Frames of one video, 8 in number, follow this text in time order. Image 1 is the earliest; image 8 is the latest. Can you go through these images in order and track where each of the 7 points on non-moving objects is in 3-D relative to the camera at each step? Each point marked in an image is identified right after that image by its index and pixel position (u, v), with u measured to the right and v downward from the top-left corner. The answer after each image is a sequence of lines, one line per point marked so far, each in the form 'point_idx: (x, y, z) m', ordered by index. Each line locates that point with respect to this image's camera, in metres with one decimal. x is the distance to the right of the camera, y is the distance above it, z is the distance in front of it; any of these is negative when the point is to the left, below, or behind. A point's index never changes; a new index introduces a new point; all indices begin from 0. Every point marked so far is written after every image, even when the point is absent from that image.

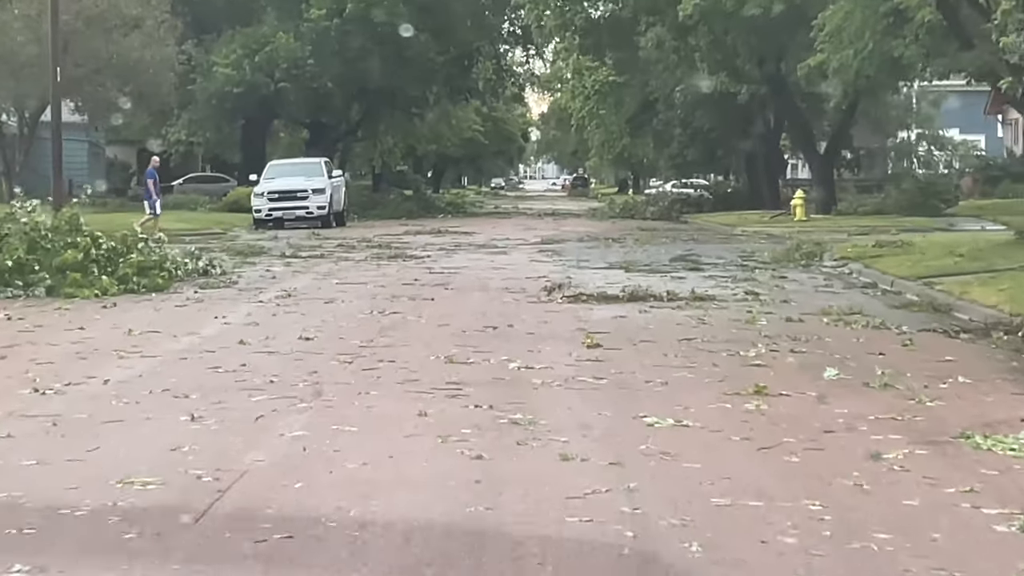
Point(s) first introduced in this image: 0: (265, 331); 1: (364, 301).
0: (-1.7, -0.3, +14.2) m
1: (-1.2, -0.1, +17.0) m
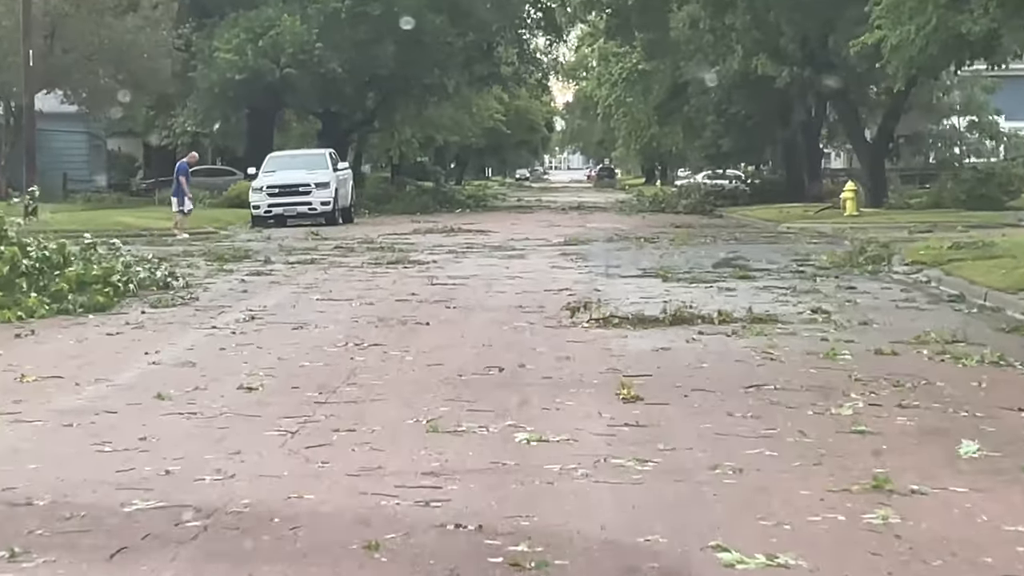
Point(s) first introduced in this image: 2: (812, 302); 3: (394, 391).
0: (-1.7, -0.5, +10.9) m
1: (-1.1, -0.3, +13.7) m
2: (+2.4, -0.1, +16.2) m
3: (-0.6, -0.5, +10.0) m
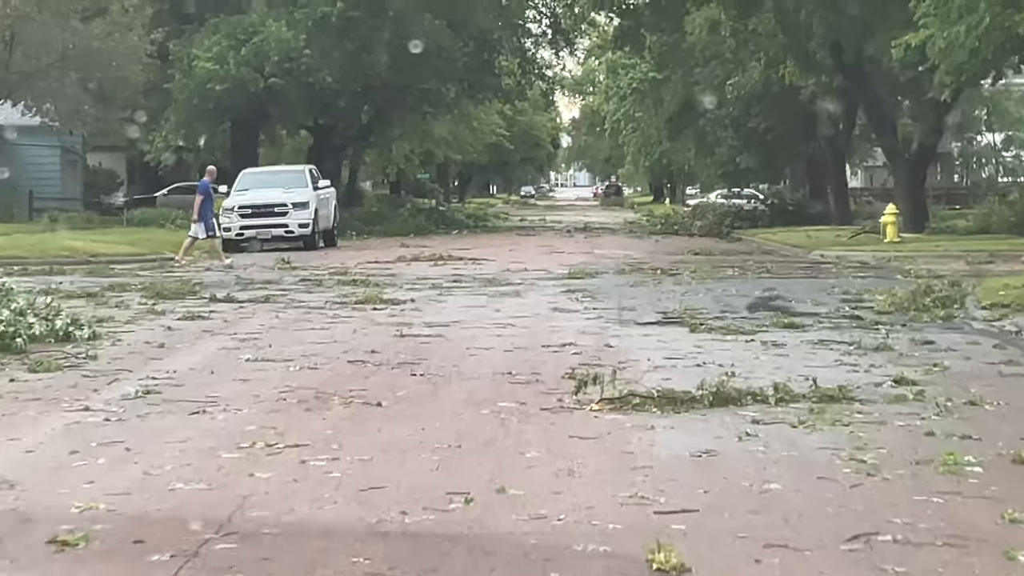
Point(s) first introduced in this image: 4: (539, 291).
0: (-1.8, -0.8, +7.2) m
1: (-1.2, -0.6, +10.0) m
2: (+2.4, -0.5, +12.5) m
3: (-0.7, -0.8, +6.3) m
4: (+0.3, 0.0, +19.9) m
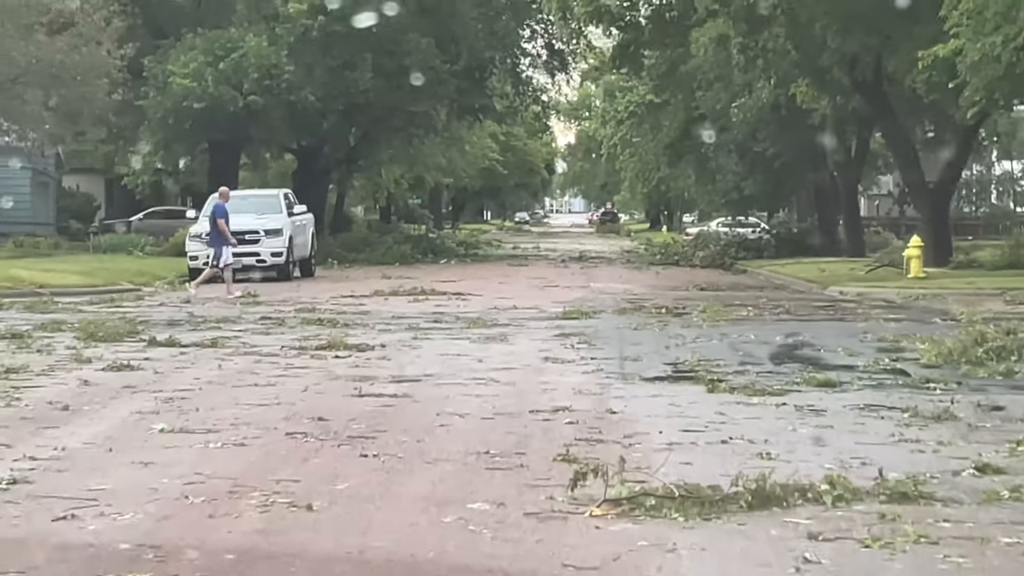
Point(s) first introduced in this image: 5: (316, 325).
0: (-1.8, -1.0, +4.7) m
1: (-1.3, -0.8, +7.5) m
2: (+2.3, -0.8, +10.0) m
3: (-0.8, -1.0, +3.8) m
4: (+0.1, -0.4, +17.5) m
5: (-1.8, -0.3, +18.9) m
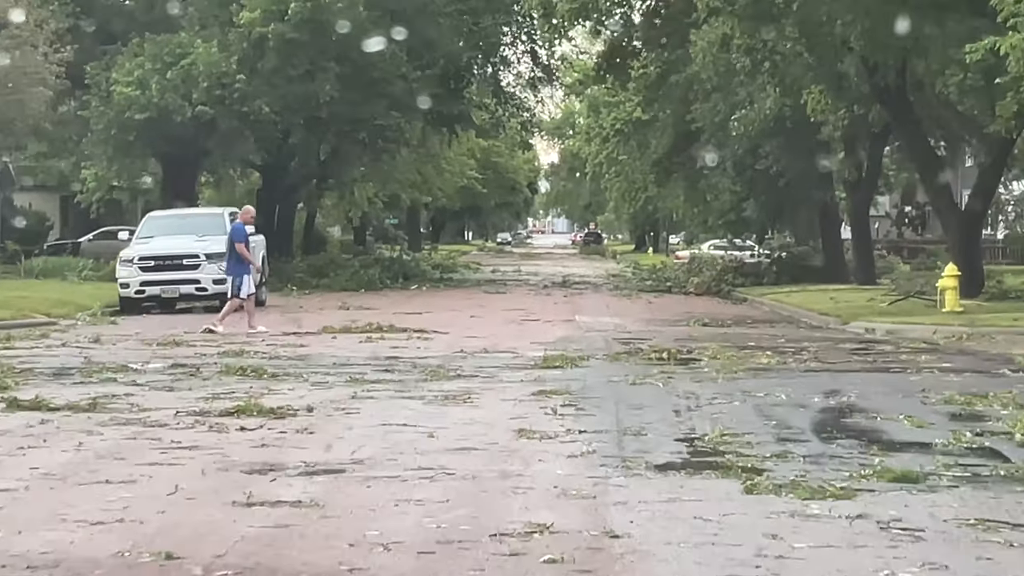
0: (-2.0, -1.1, +1.0) m
1: (-1.5, -1.0, +3.8) m
2: (+2.1, -1.0, +6.4) m
3: (-0.9, -1.2, +0.1) m
4: (-0.1, -0.7, +13.8) m
5: (-2.1, -0.6, +15.2) m
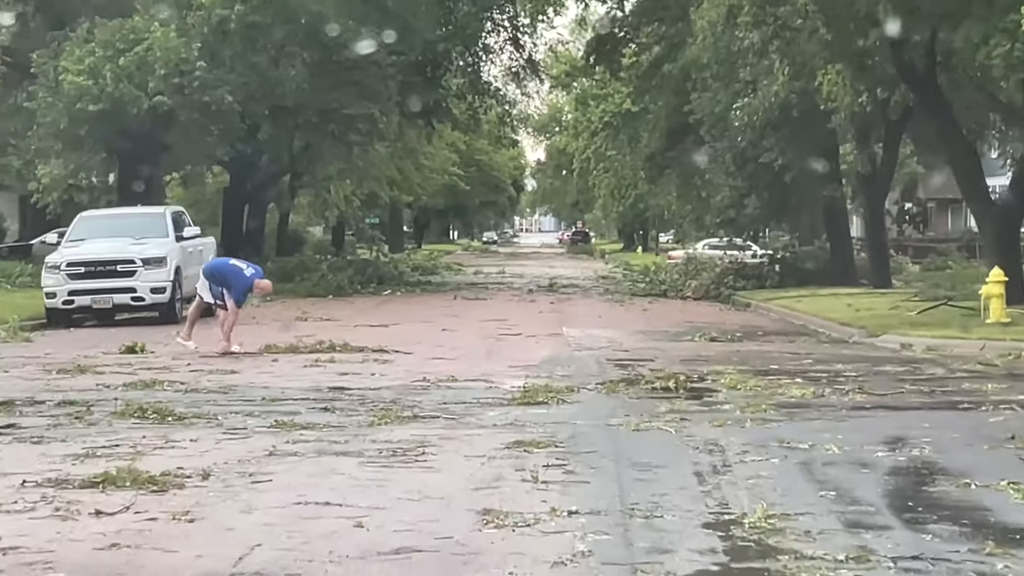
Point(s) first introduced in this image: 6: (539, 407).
0: (-2.0, -1.3, -2.2) m
1: (-1.6, -1.1, +0.6) m
2: (+2.0, -1.1, +3.2) m
3: (-0.9, -1.3, -3.1) m
4: (-0.2, -0.8, +10.6) m
5: (-2.2, -0.8, +12.0) m
6: (+0.2, -0.7, +12.6) m
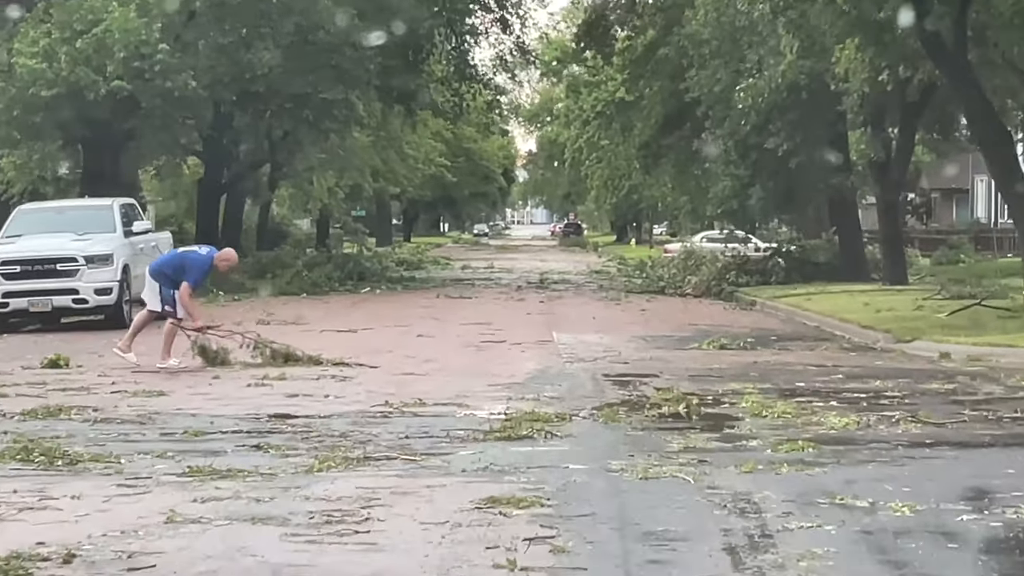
0: (-2.1, -1.4, -4.6) m
1: (-1.6, -1.2, -1.8) m
2: (+1.9, -1.2, +0.8) m
3: (-1.0, -1.4, -5.5) m
4: (-0.4, -0.9, +8.2) m
5: (-2.3, -0.8, +9.6) m
6: (+0.1, -0.8, +10.2) m
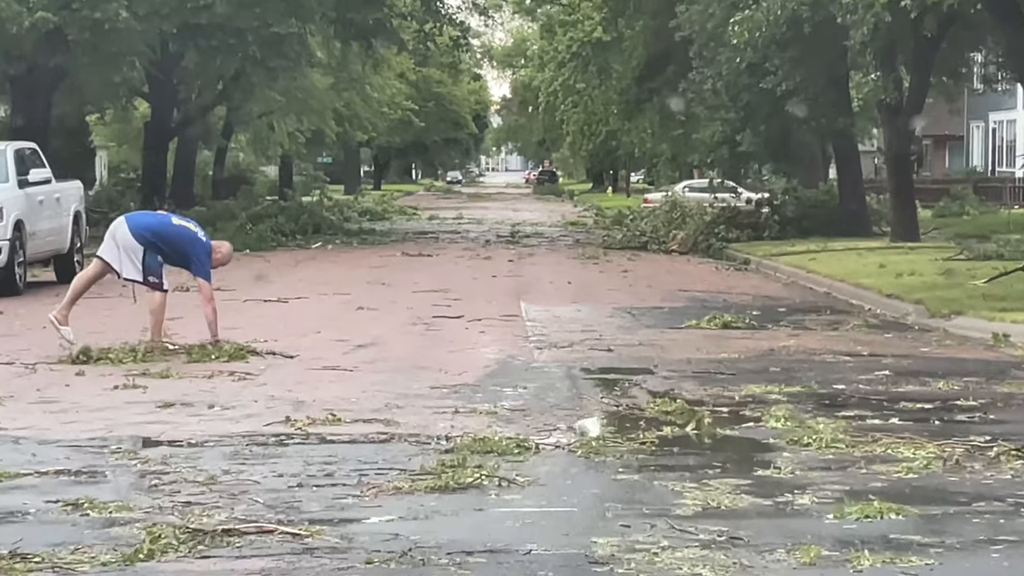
0: (-2.1, -1.7, -7.8) m
1: (-1.7, -1.5, -5.0) m
2: (+1.8, -1.4, -2.4) m
3: (-1.0, -1.7, -8.7) m
4: (-0.5, -0.9, +5.0) m
5: (-2.5, -0.8, +6.4) m
6: (-0.2, -0.7, +7.0) m
